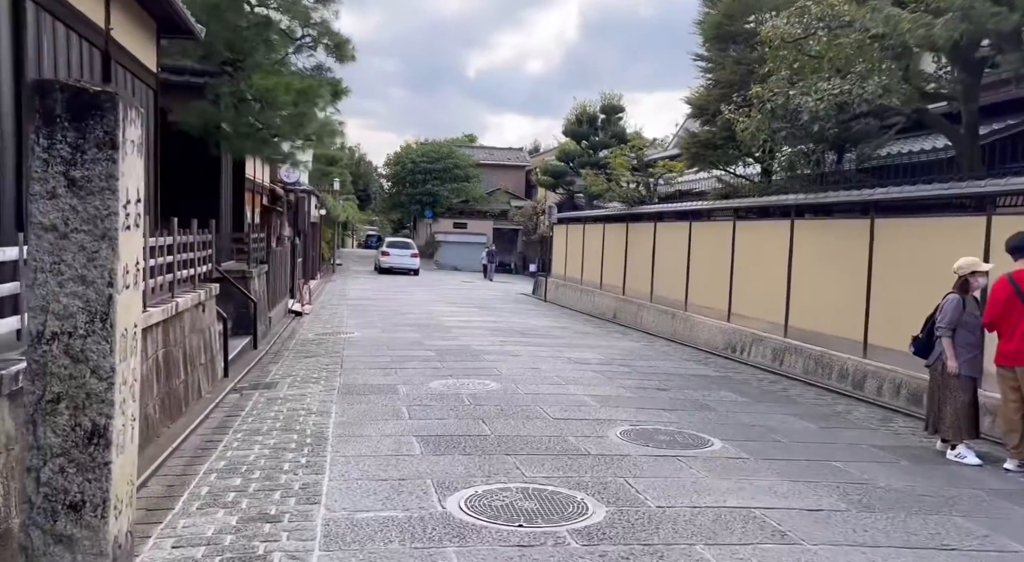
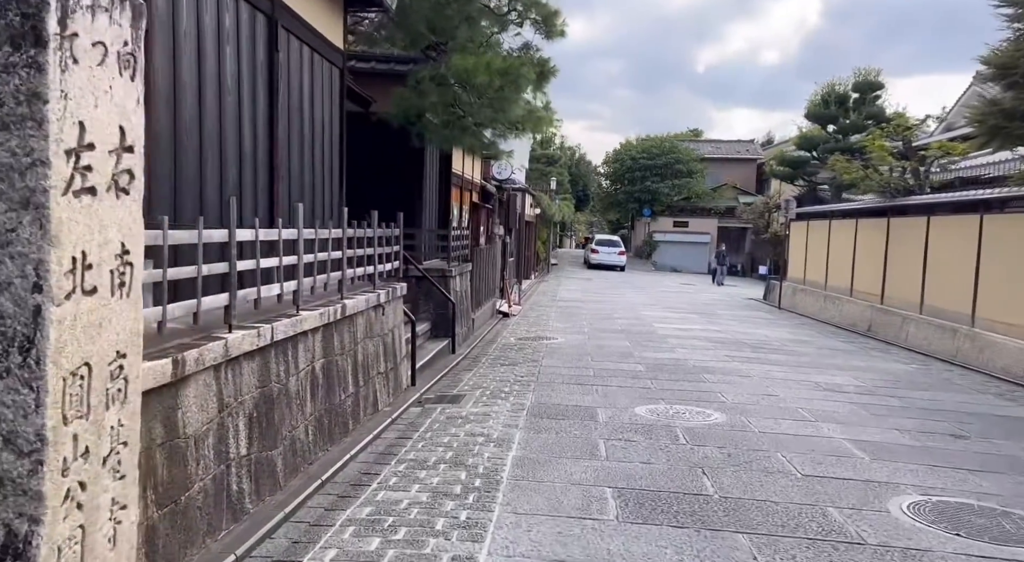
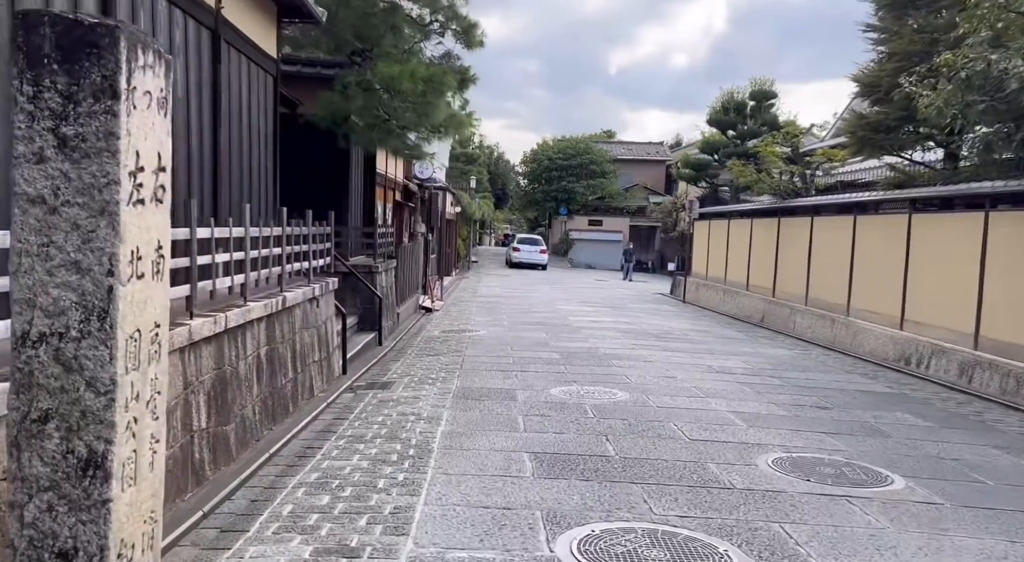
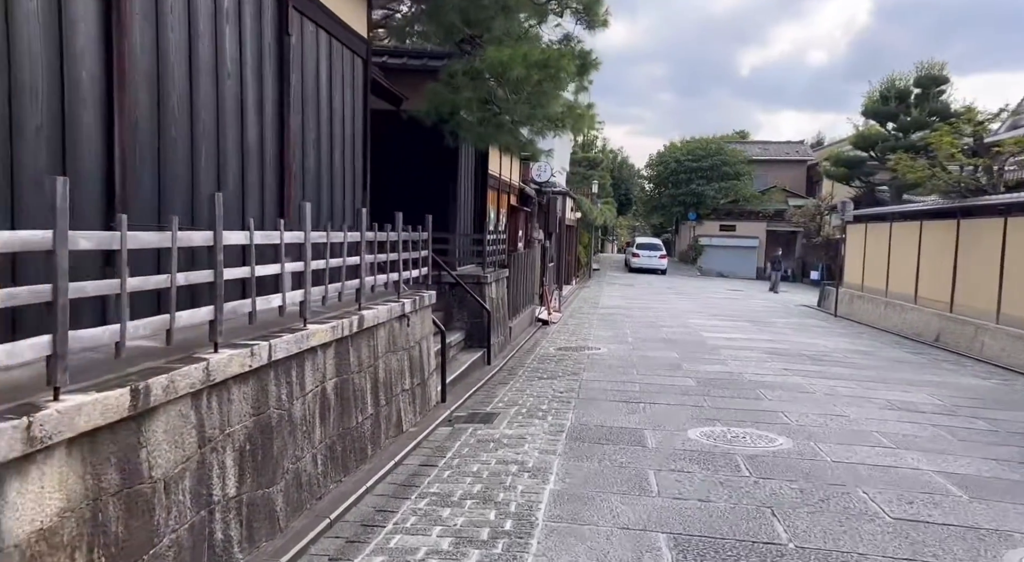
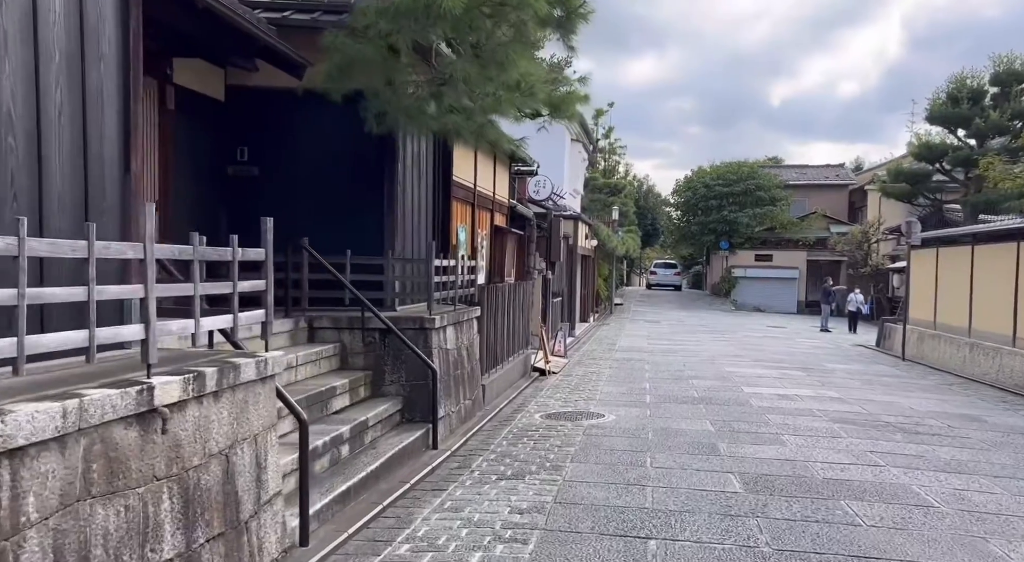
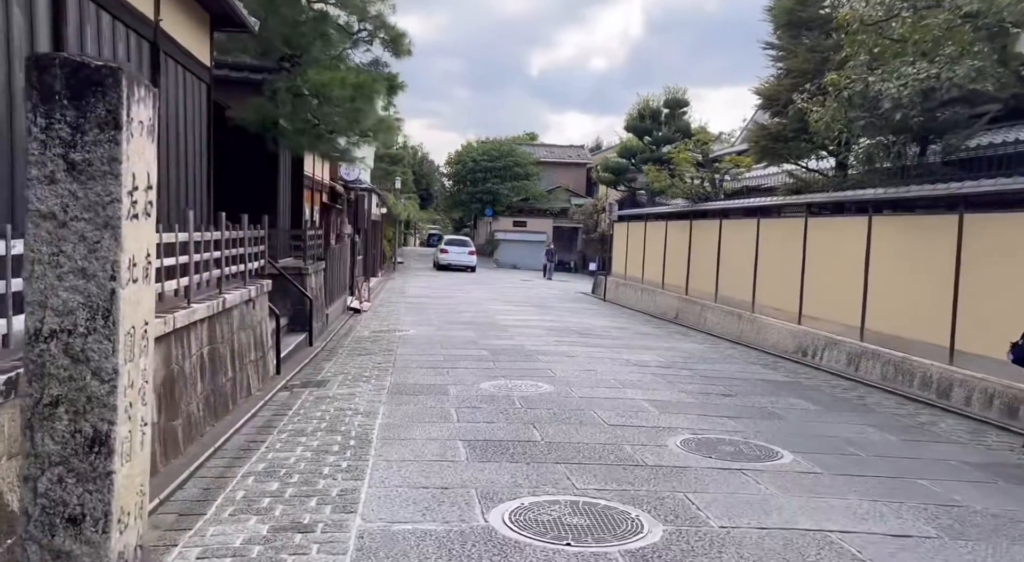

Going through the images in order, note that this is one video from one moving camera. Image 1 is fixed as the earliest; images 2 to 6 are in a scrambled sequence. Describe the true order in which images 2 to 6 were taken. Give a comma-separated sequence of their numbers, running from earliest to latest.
6, 3, 2, 4, 5
